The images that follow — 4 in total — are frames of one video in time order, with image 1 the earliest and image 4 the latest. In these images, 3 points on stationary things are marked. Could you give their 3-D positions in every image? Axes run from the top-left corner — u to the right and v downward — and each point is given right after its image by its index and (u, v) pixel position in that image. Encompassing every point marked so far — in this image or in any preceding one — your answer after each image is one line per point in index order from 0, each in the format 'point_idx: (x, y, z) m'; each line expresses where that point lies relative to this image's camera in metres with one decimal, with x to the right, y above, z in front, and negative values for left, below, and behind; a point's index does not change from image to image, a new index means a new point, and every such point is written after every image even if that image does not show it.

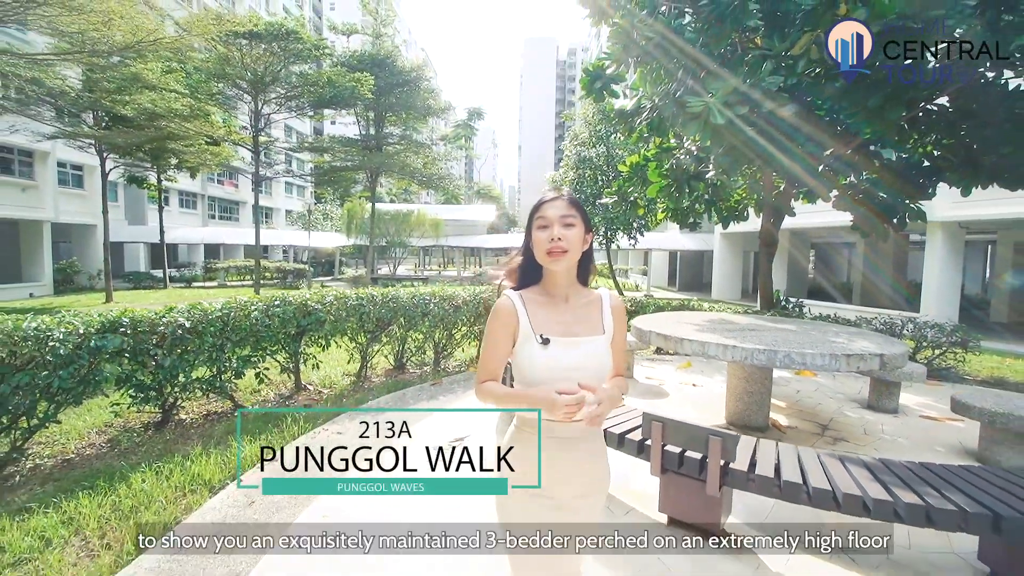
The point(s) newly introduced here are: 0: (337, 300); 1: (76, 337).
0: (-1.7, -0.1, +4.8) m
1: (-2.8, -0.3, +3.2) m
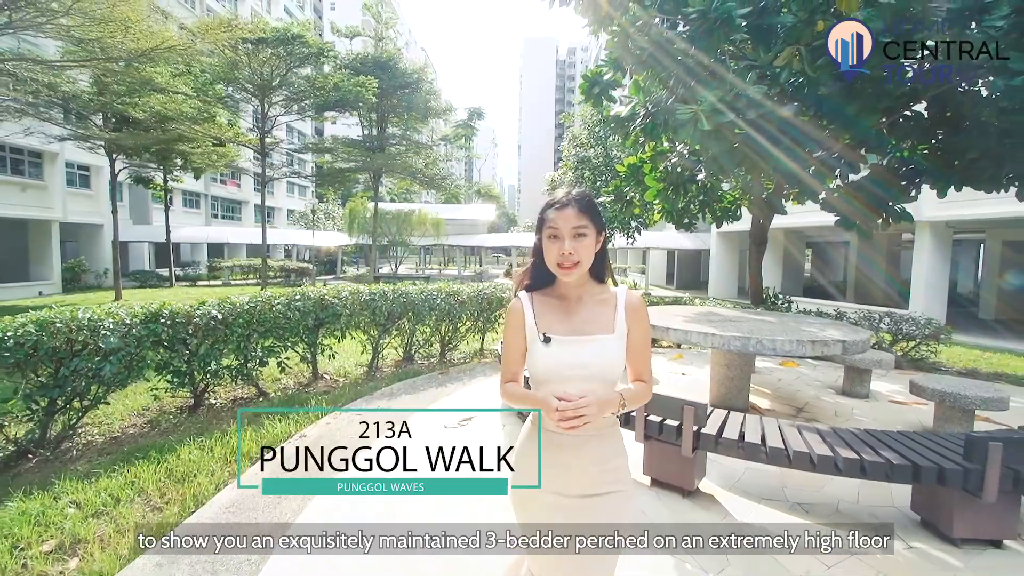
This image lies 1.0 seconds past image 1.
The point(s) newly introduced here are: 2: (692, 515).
0: (-1.7, -0.1, +5.1) m
1: (-2.8, -0.3, +3.5) m
2: (+0.9, -1.1, +2.3) m
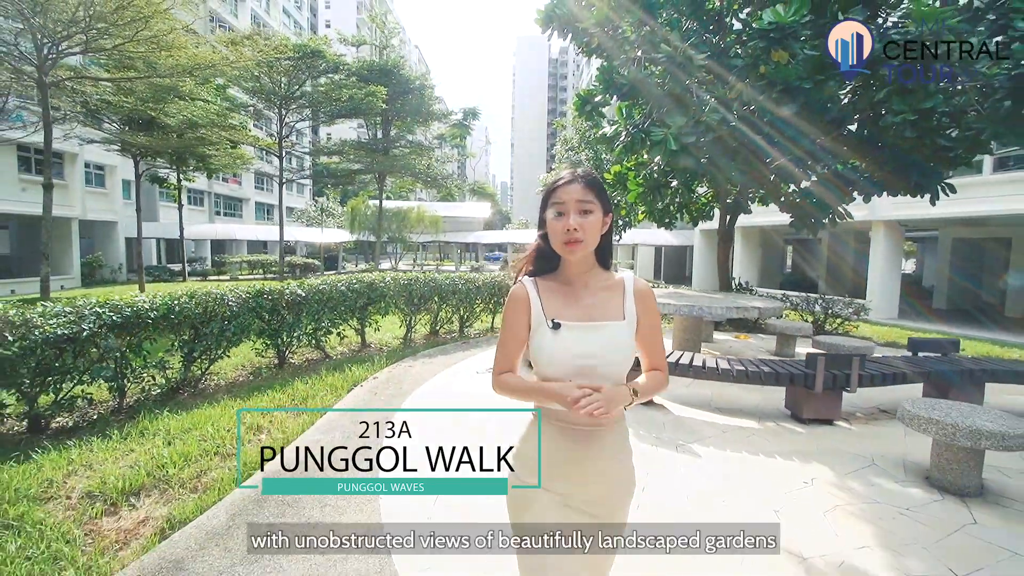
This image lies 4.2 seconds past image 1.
0: (-1.6, +0.1, +6.4) m
1: (-2.7, -0.1, +4.8) m
2: (+1.0, -1.0, +3.6) m
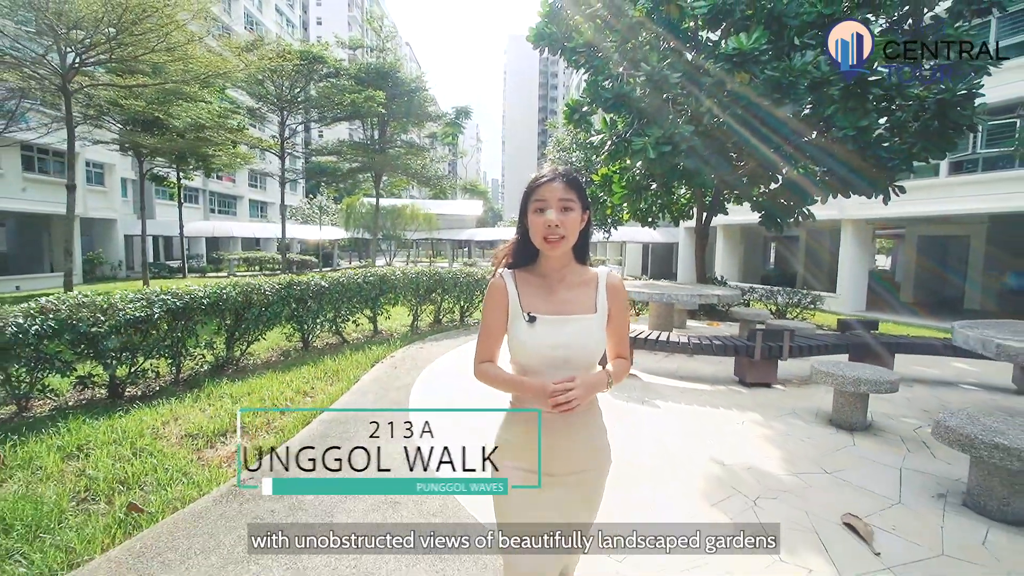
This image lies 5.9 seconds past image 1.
0: (-1.6, +0.2, +7.1) m
1: (-2.7, 0.0, +5.5) m
2: (+1.0, -0.9, +4.4) m
